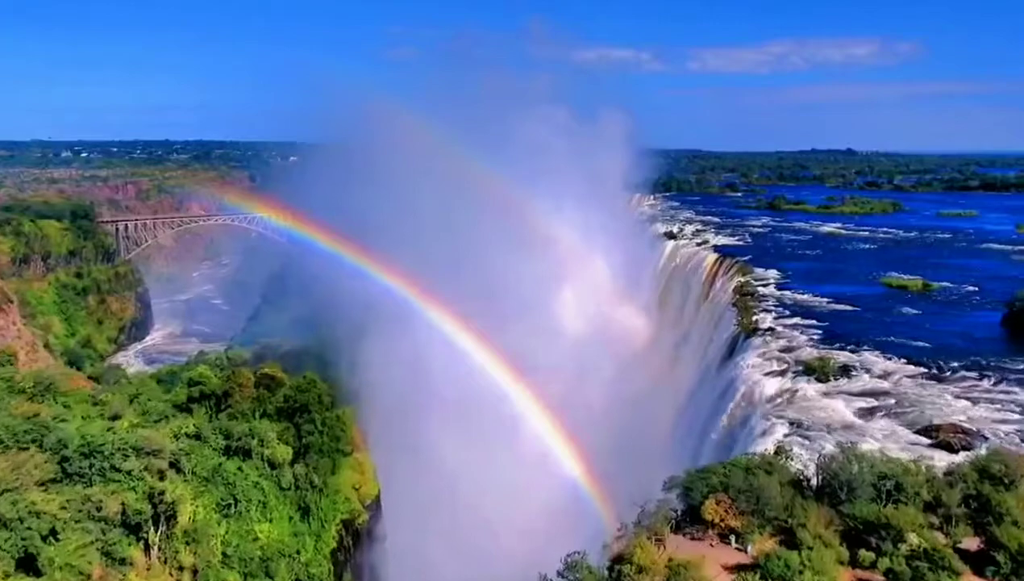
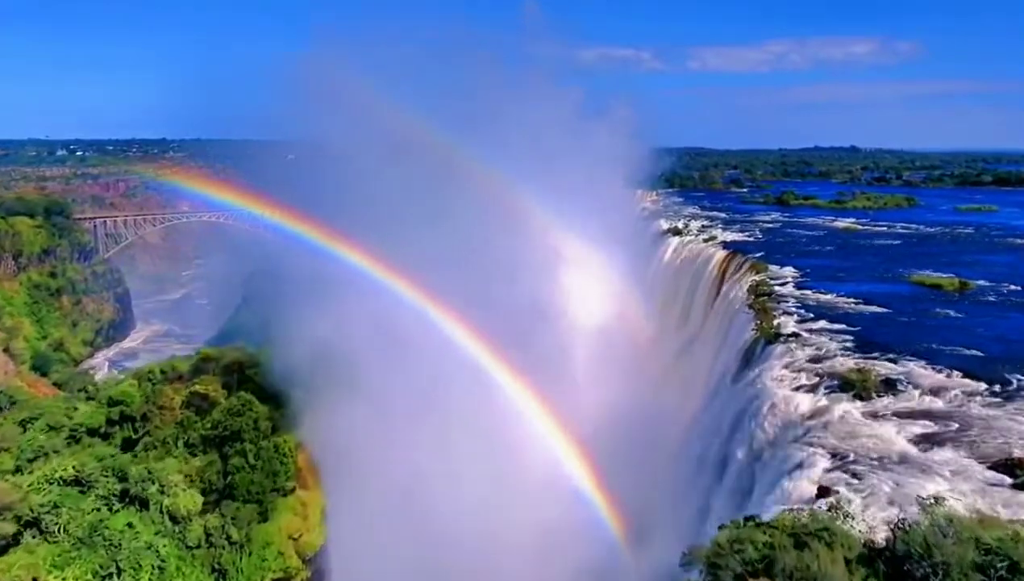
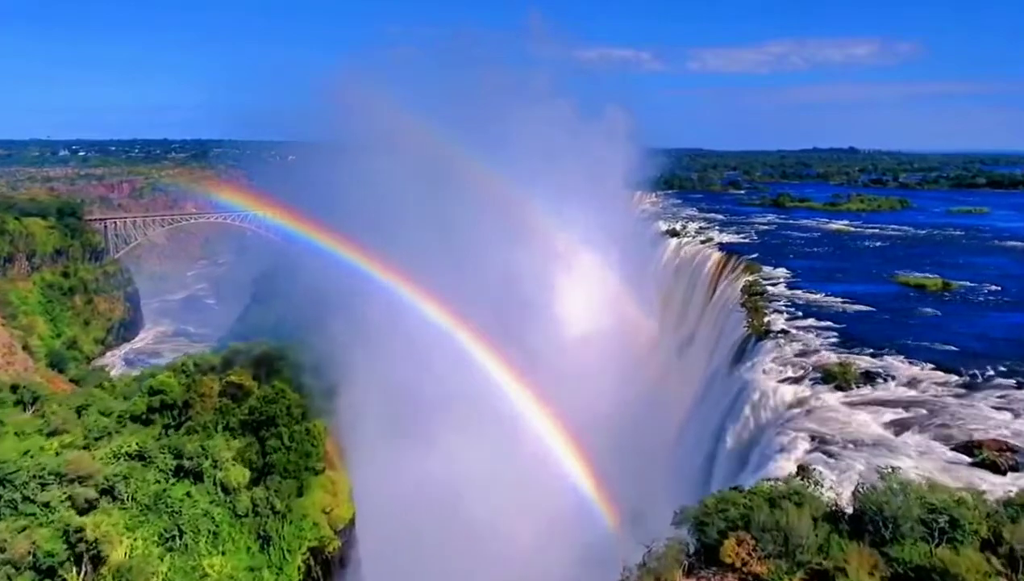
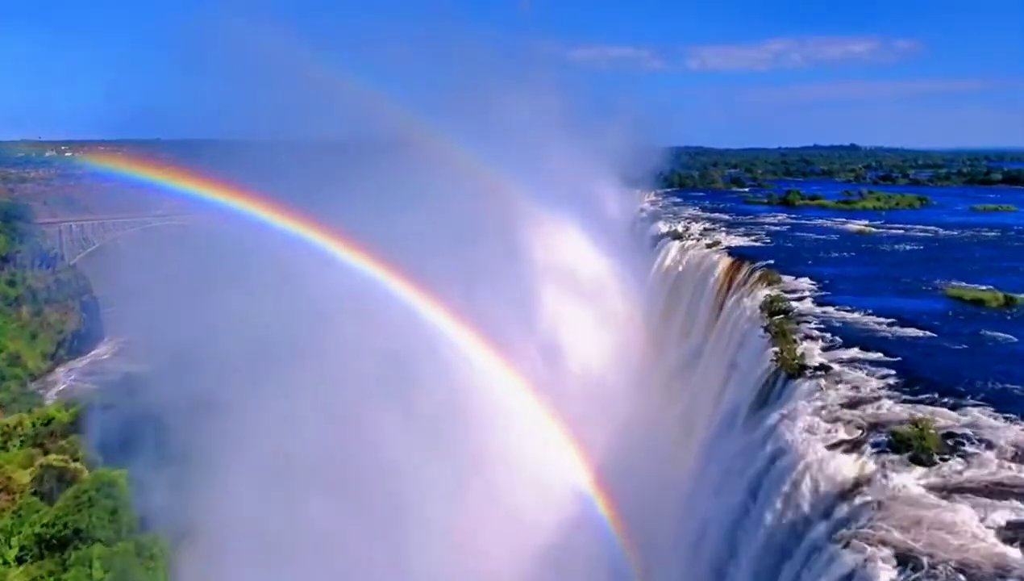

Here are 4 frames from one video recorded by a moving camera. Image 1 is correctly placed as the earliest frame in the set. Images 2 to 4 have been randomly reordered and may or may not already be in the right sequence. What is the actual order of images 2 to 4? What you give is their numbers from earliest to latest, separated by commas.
3, 2, 4
